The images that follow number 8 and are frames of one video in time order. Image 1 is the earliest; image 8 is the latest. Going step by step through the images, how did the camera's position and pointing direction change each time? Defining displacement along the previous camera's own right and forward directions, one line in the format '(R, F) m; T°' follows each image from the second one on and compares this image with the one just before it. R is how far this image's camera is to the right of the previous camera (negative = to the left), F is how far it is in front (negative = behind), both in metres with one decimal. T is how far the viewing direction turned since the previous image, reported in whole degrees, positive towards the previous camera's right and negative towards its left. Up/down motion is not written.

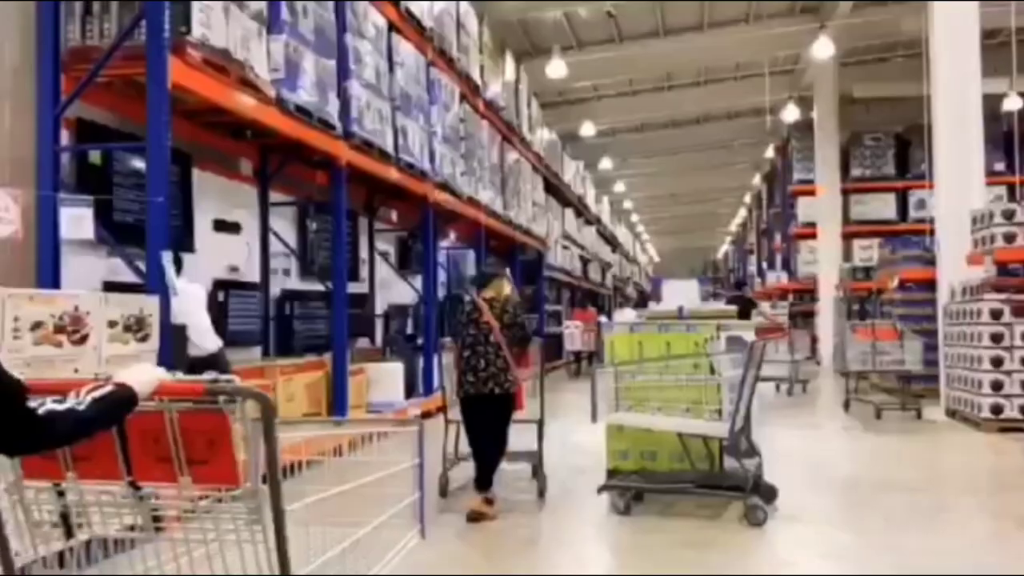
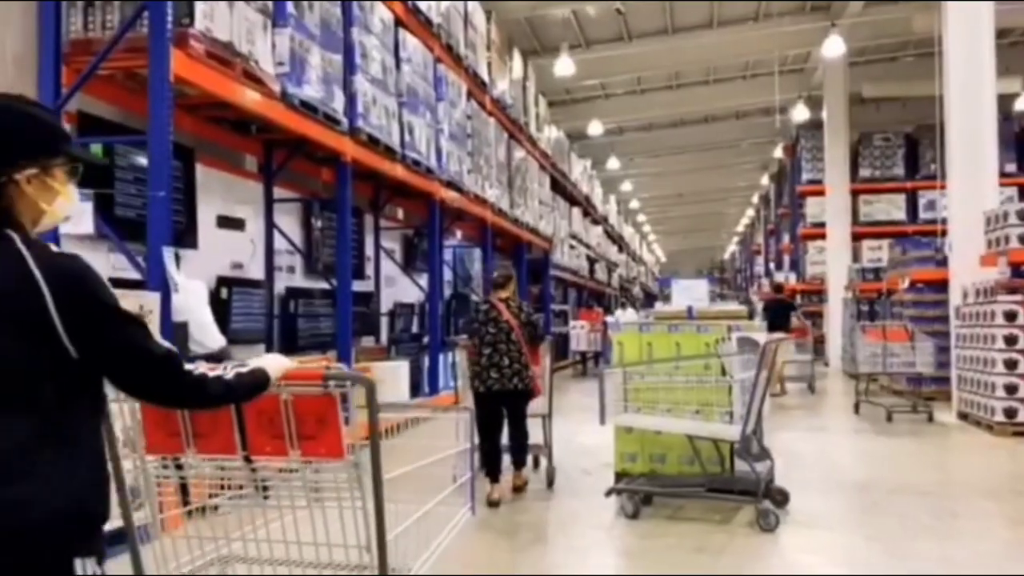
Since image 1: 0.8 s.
(0.0, +0.1) m; 0°
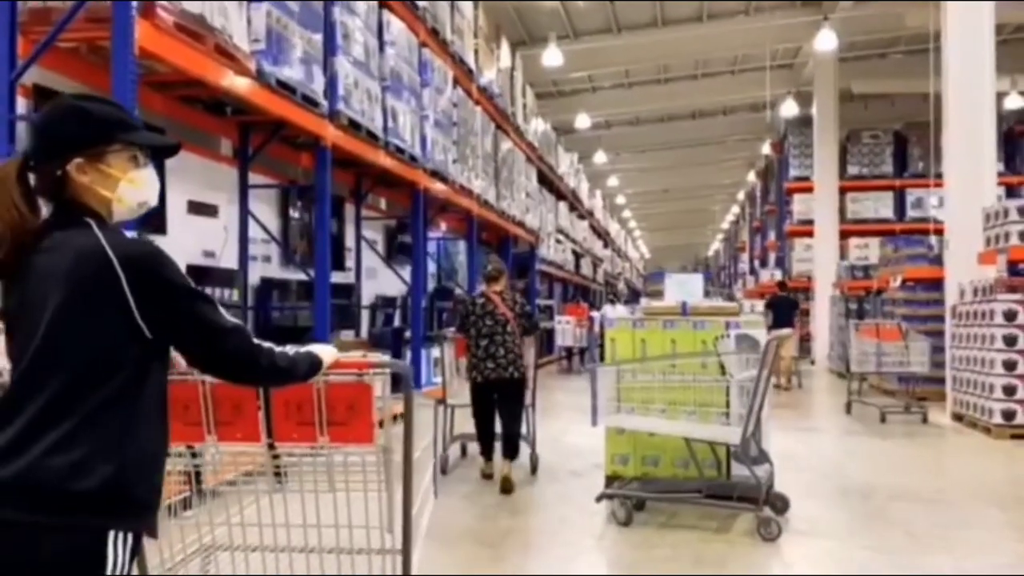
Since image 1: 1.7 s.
(0.0, +0.3) m; +1°
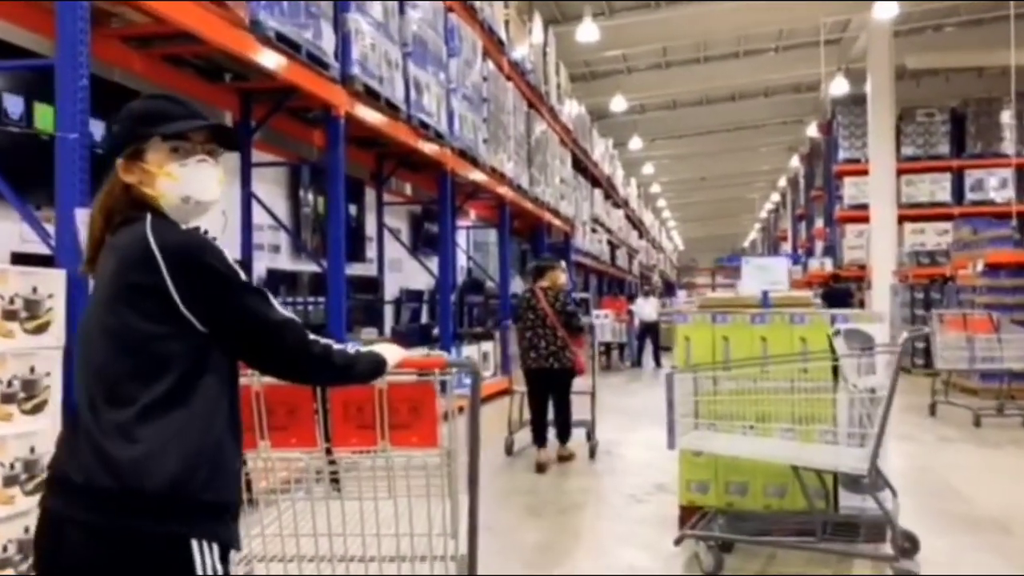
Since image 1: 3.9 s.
(-0.1, +0.9) m; -2°
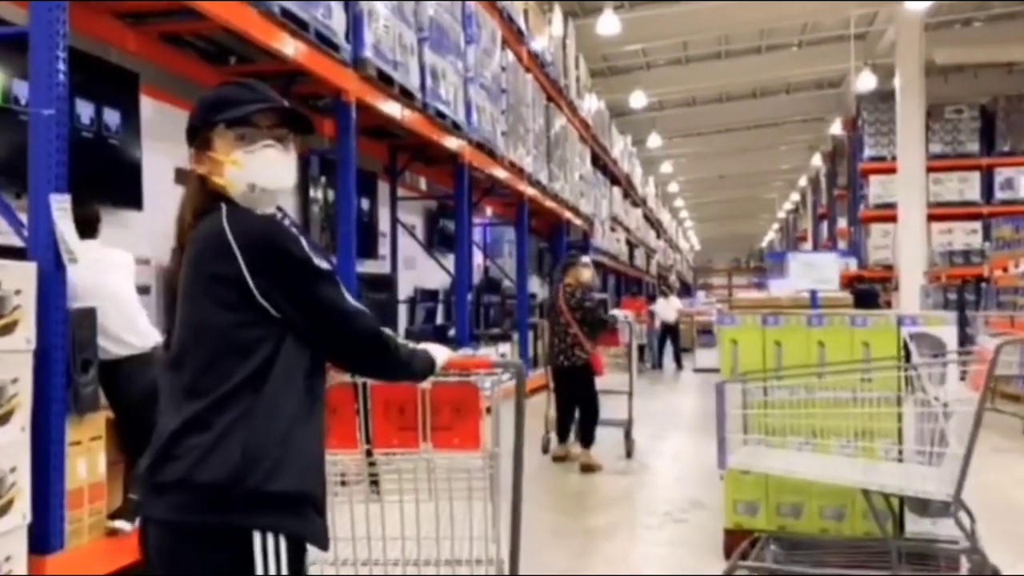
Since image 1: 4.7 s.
(-0.1, +0.4) m; -1°
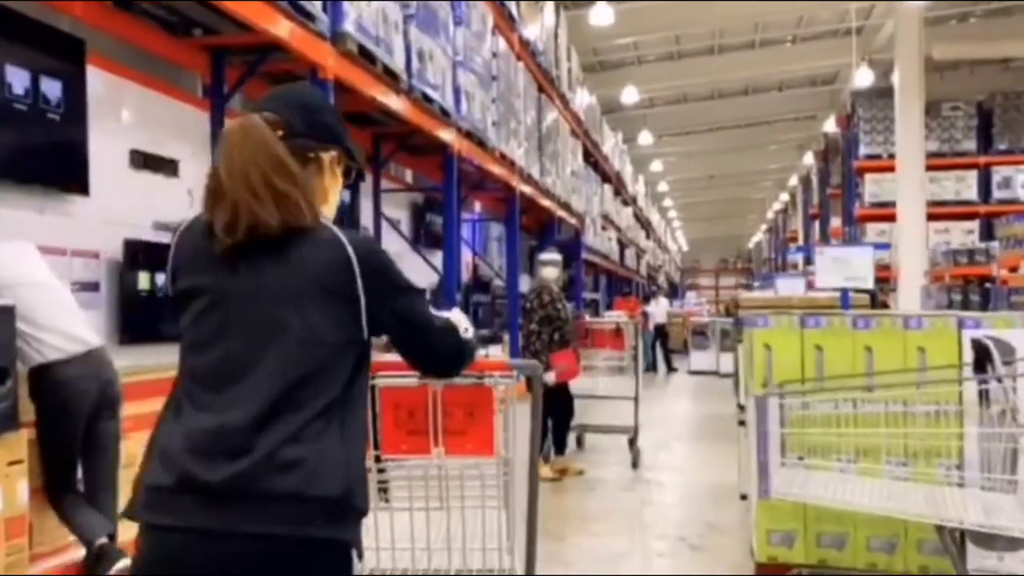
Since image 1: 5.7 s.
(0.0, +0.5) m; +1°
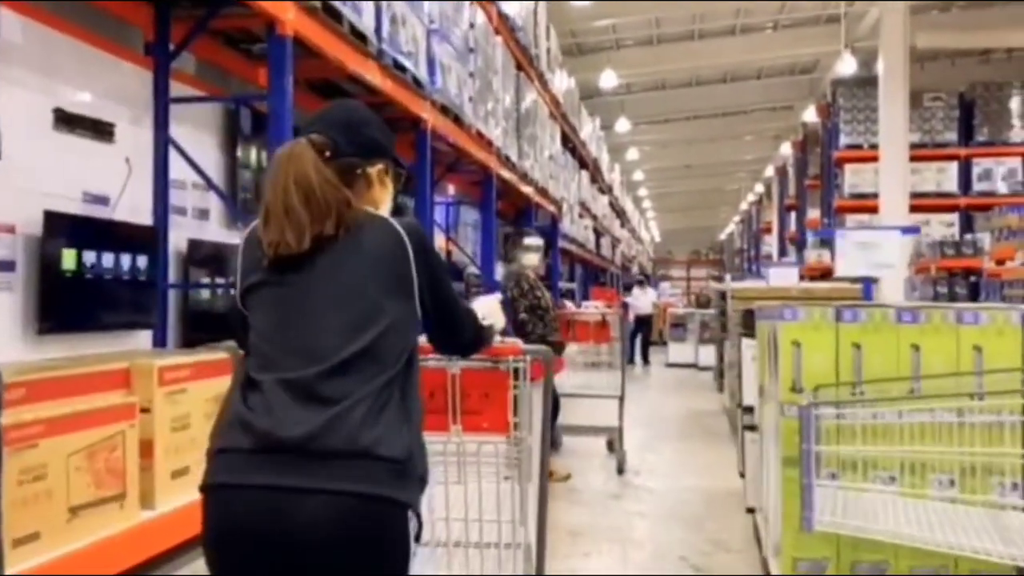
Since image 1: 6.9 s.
(0.0, +0.5) m; +2°
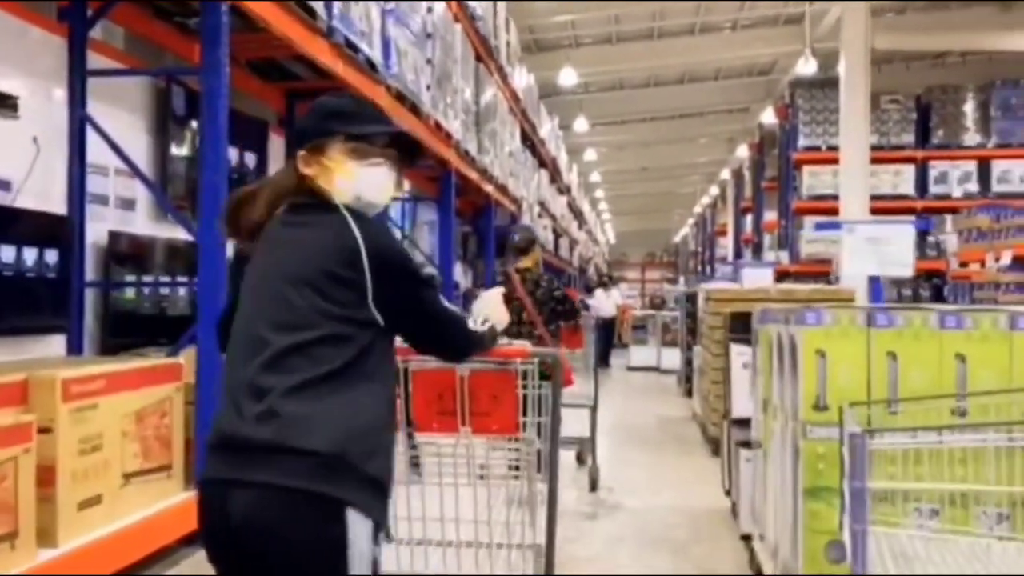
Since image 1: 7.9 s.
(0.0, +0.5) m; +3°
